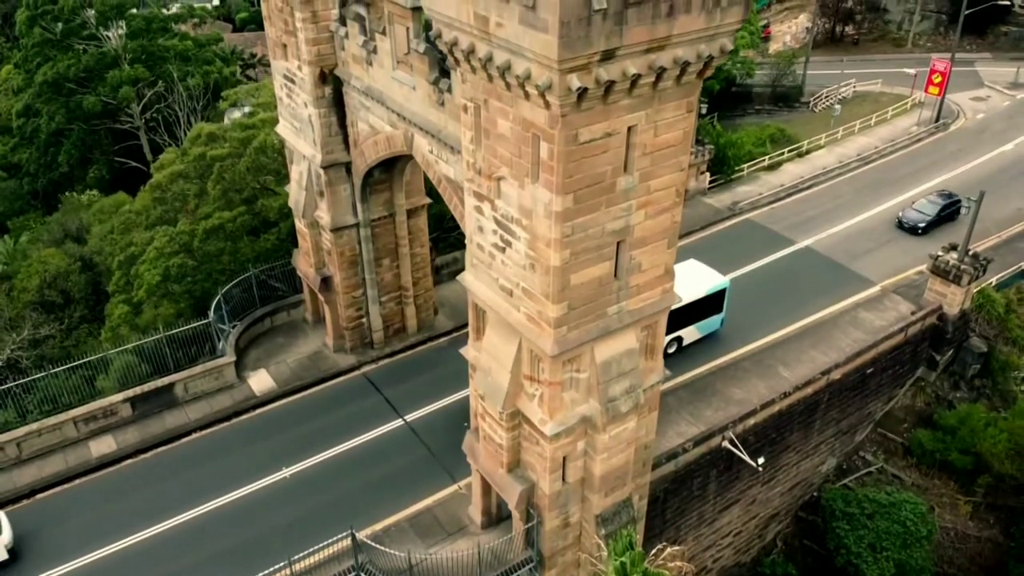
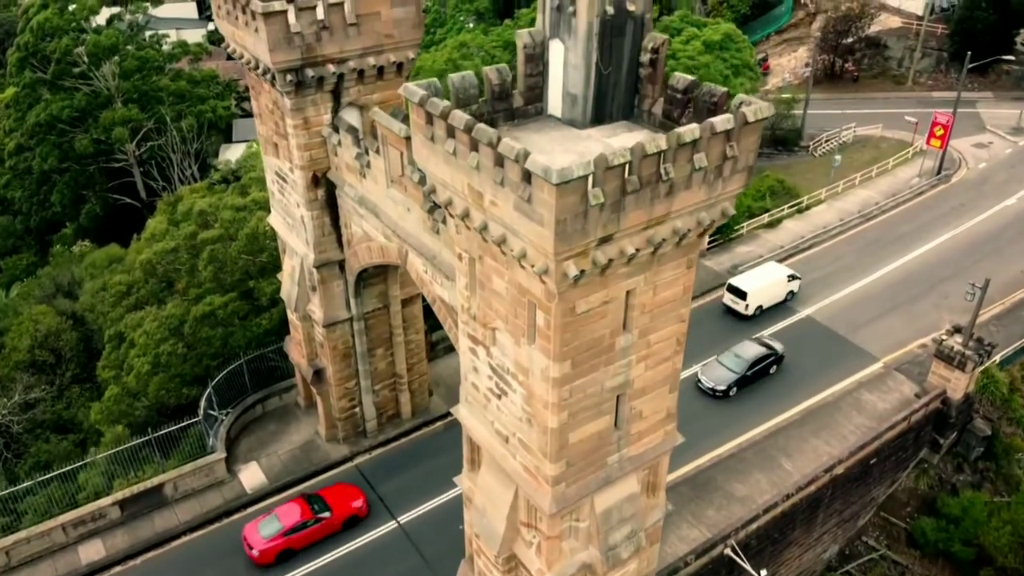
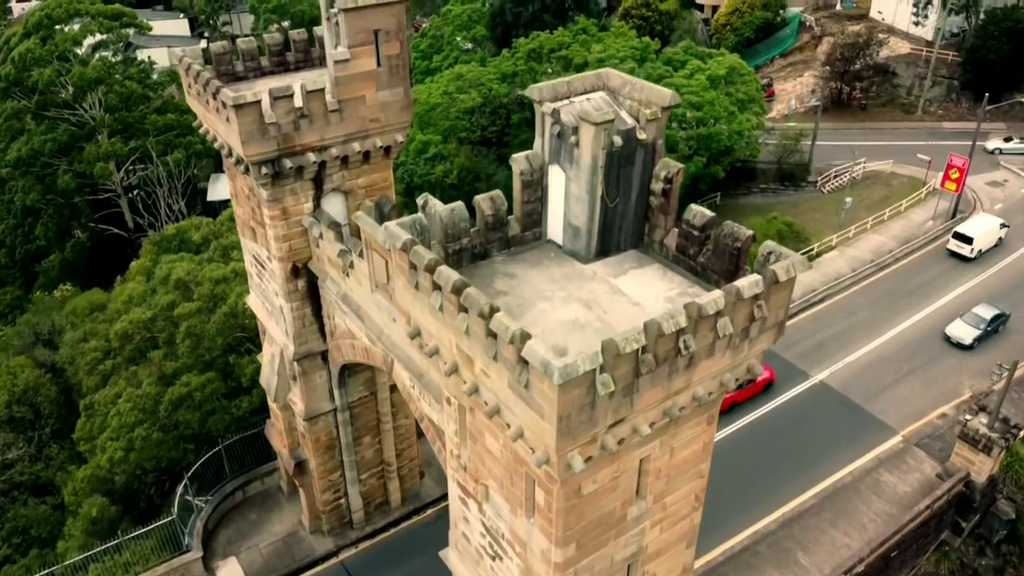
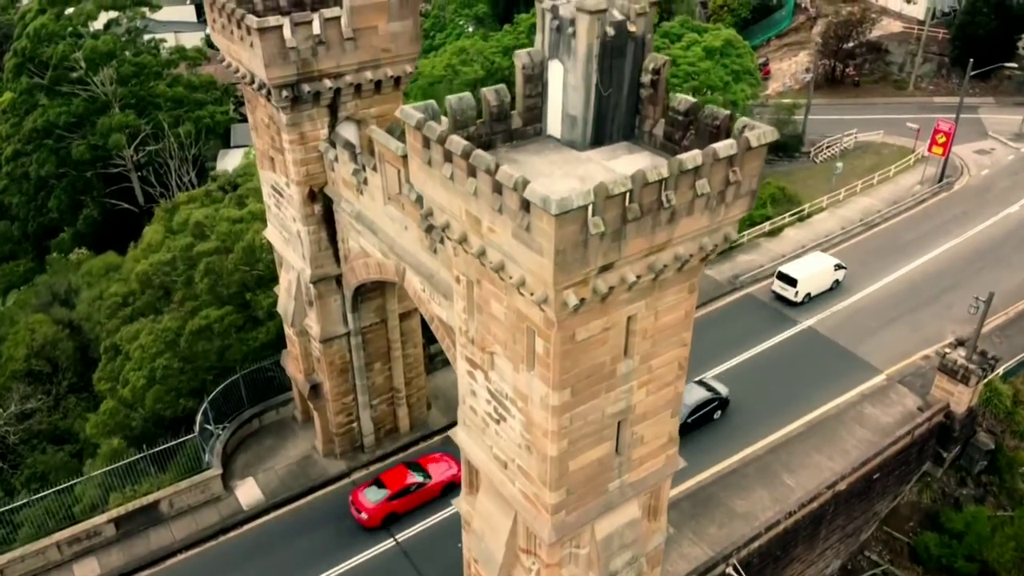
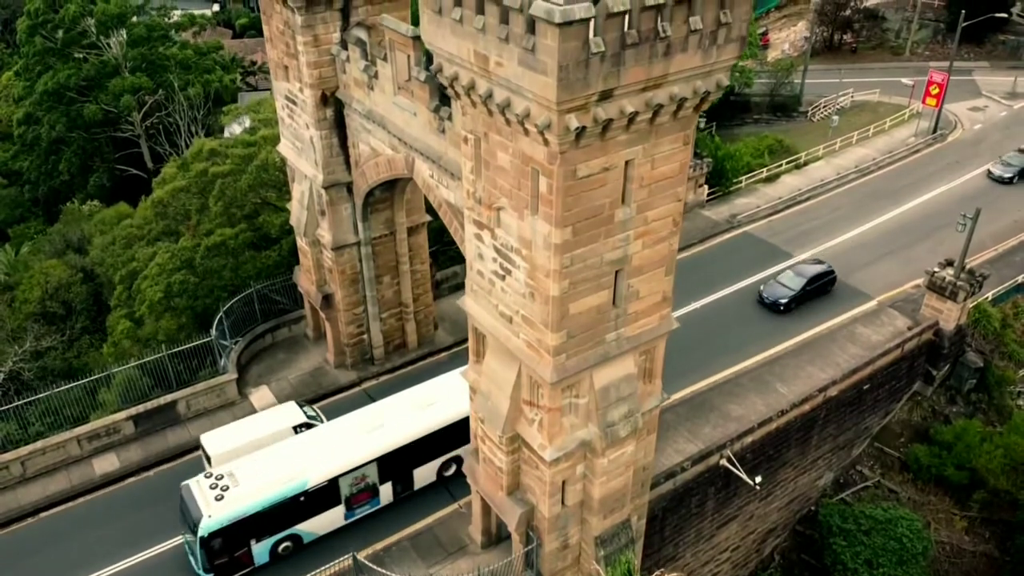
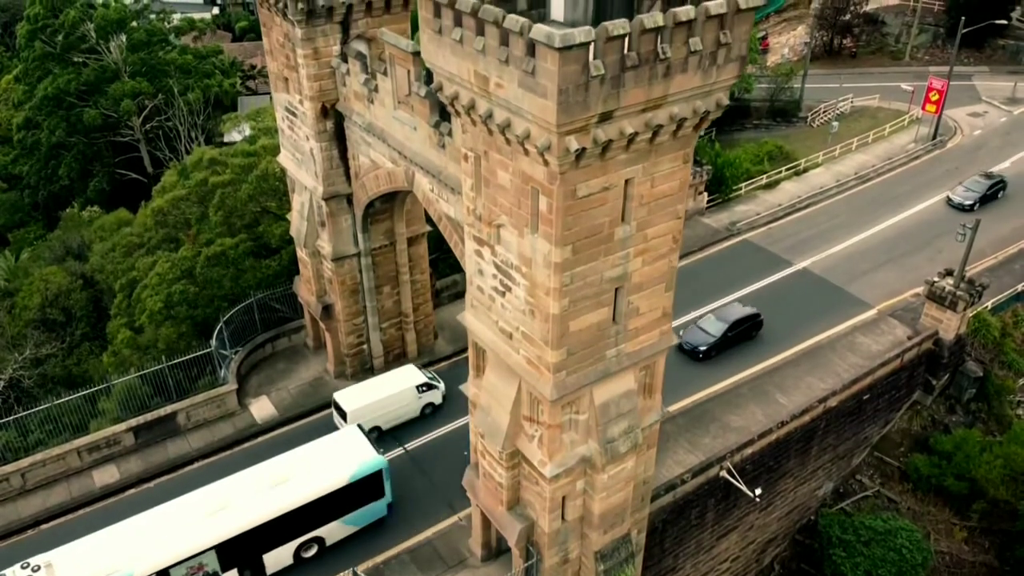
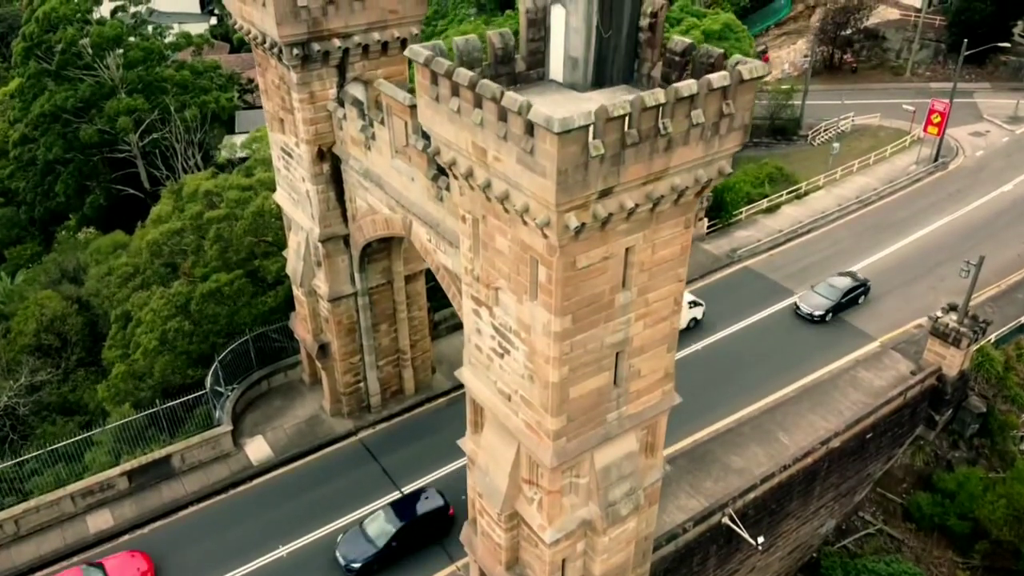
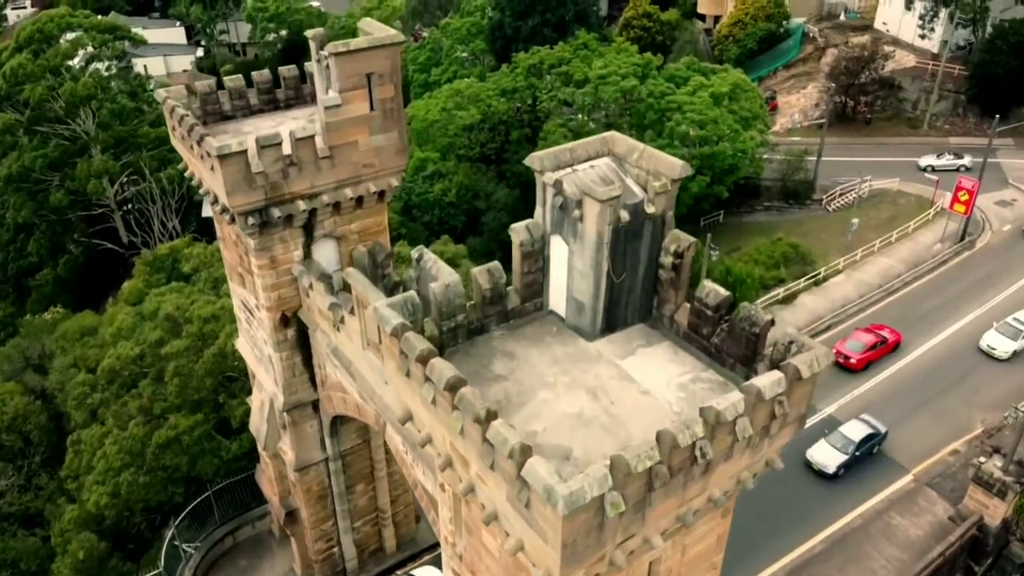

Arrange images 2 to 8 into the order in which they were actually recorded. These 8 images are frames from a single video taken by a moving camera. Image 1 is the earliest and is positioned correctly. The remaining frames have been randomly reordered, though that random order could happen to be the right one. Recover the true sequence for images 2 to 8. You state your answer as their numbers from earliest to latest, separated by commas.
5, 6, 7, 2, 4, 3, 8
